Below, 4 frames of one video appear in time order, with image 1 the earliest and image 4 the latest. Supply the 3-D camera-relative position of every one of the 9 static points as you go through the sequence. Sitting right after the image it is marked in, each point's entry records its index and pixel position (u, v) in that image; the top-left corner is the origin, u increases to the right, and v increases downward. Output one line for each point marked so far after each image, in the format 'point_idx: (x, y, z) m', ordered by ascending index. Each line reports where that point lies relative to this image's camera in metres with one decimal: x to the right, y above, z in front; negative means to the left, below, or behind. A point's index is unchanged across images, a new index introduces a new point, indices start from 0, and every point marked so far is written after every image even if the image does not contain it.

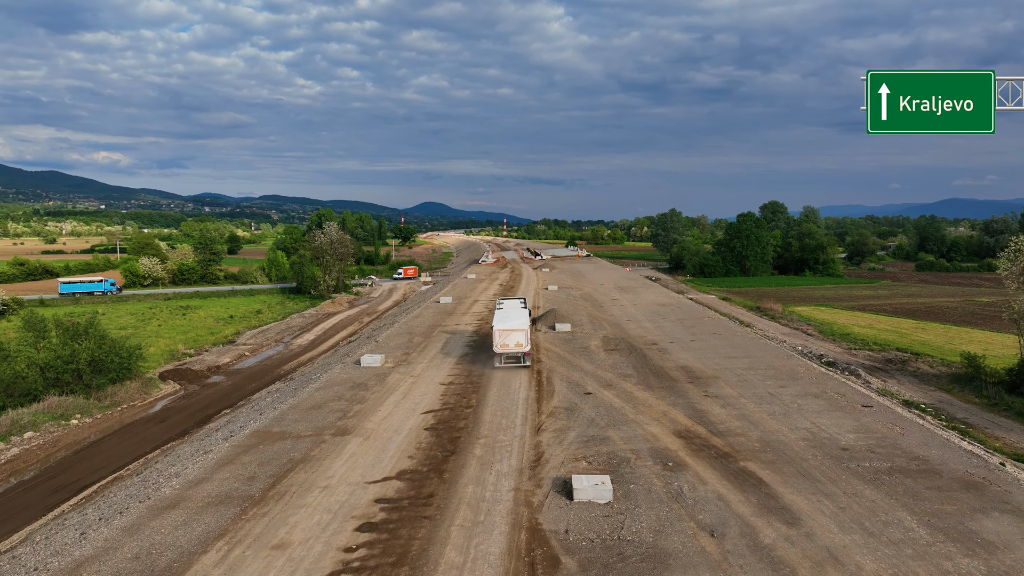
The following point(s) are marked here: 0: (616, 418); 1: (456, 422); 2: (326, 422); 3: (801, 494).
0: (+2.6, -3.3, +17.8) m
1: (-1.4, -3.4, +17.7) m
2: (-4.8, -3.5, +18.1) m
3: (+5.2, -3.7, +12.7) m
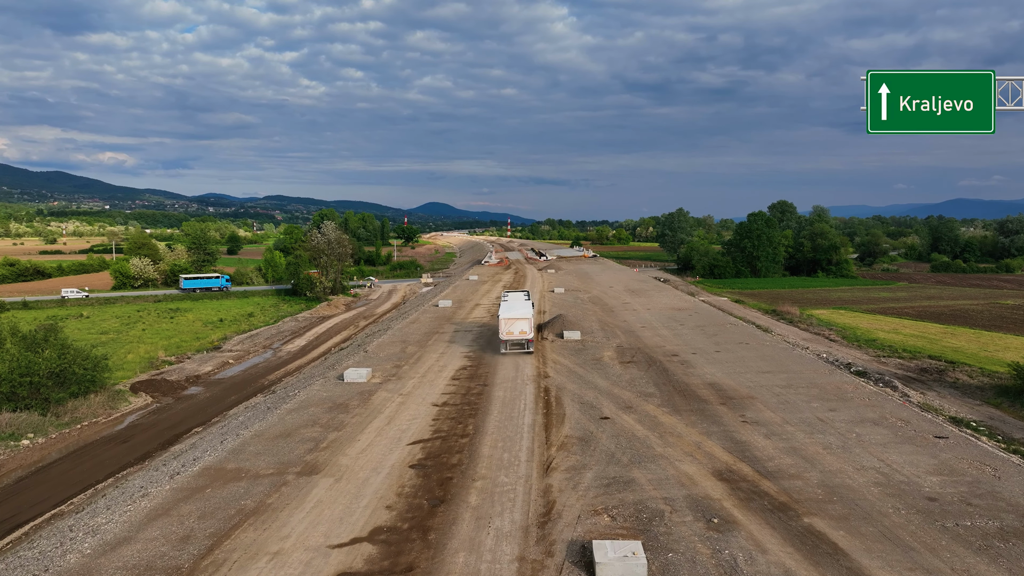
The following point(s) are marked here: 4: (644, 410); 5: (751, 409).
0: (+2.7, -3.5, +14.8) m
1: (-1.3, -3.5, +14.7) m
2: (-4.7, -3.6, +15.1) m
3: (+5.2, -3.9, +9.7) m
4: (+3.4, -3.2, +18.3) m
5: (+6.1, -3.1, +18.1) m
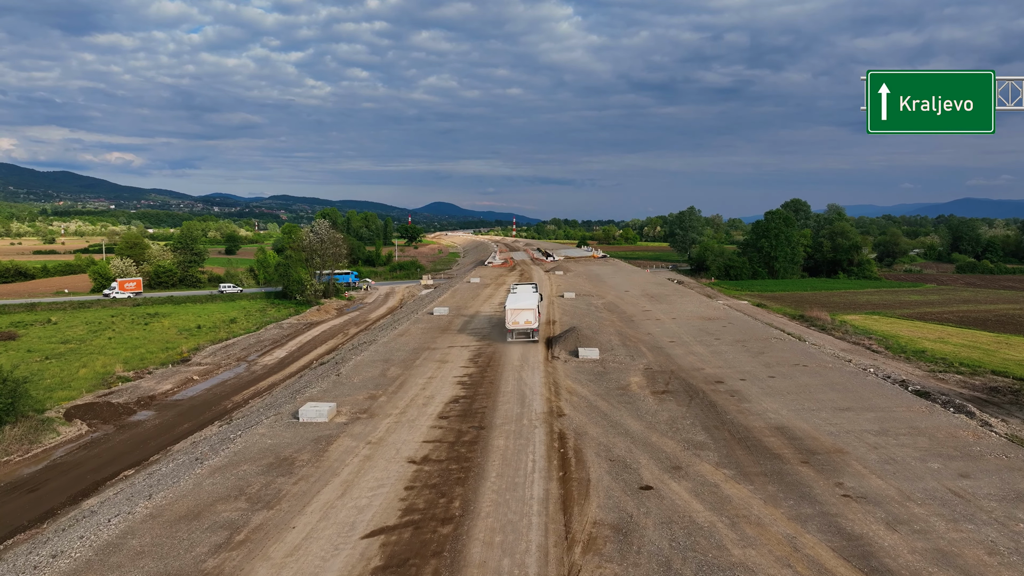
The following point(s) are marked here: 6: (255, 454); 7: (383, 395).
0: (+2.8, -3.8, +9.8) m
1: (-1.3, -3.8, +9.7) m
2: (-4.6, -3.9, +10.1) m
3: (+5.2, -4.2, +4.6) m
4: (+3.5, -3.5, +13.2) m
5: (+6.2, -3.4, +13.0) m
6: (-5.4, -3.5, +15.1) m
7: (-3.6, -3.0, +19.8) m
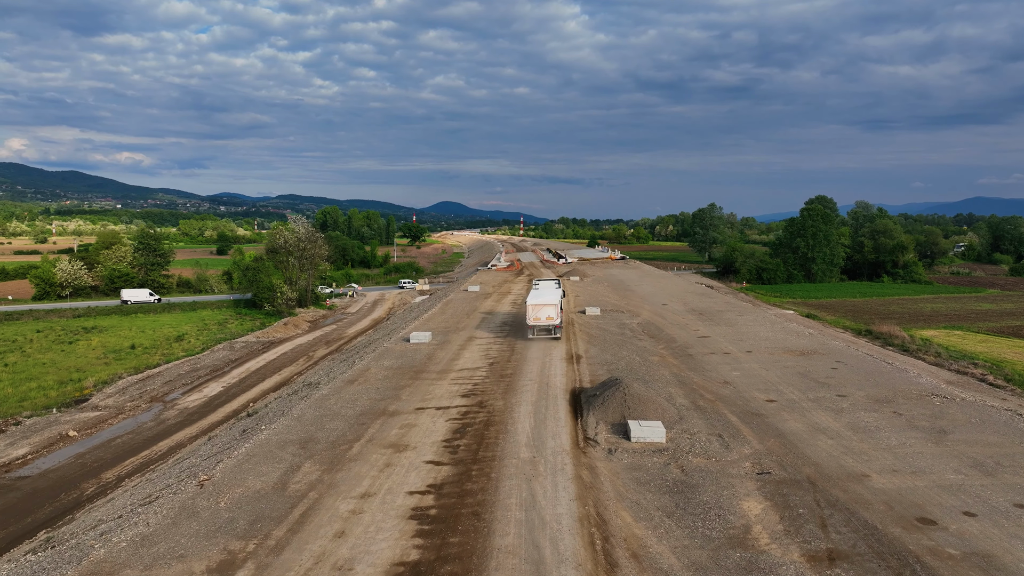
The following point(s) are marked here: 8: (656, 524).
0: (+2.7, -4.5, -0.4) m
1: (-1.3, -4.5, -0.5) m
2: (-4.7, -4.6, 0.0) m
3: (+5.1, -4.9, -5.6) m
4: (+3.5, -4.2, +3.0) m
5: (+6.2, -4.1, +2.8) m
6: (-5.4, -4.2, +4.9) m
7: (-3.6, -3.7, +9.6) m
8: (+2.1, -3.4, +10.6) m
